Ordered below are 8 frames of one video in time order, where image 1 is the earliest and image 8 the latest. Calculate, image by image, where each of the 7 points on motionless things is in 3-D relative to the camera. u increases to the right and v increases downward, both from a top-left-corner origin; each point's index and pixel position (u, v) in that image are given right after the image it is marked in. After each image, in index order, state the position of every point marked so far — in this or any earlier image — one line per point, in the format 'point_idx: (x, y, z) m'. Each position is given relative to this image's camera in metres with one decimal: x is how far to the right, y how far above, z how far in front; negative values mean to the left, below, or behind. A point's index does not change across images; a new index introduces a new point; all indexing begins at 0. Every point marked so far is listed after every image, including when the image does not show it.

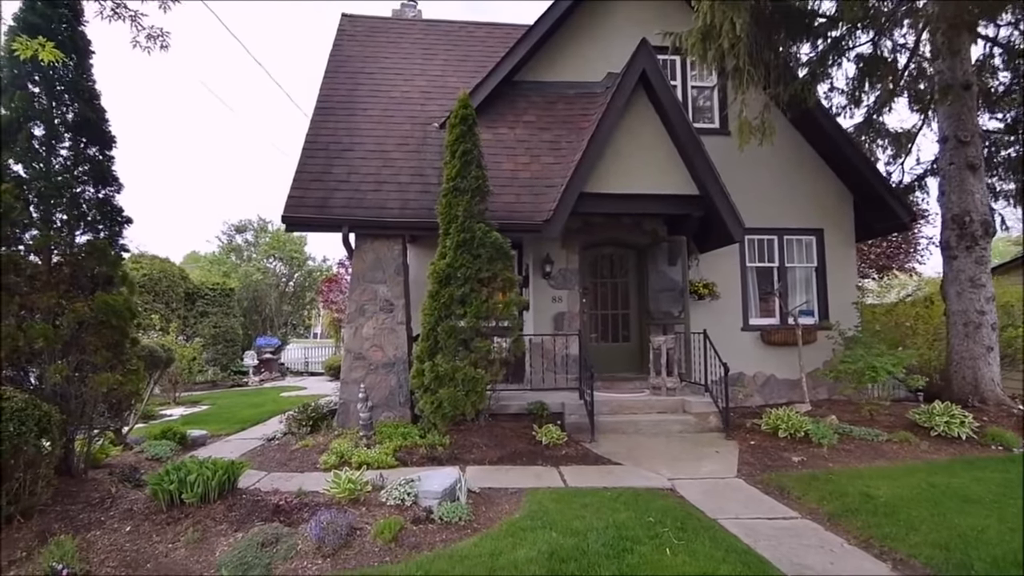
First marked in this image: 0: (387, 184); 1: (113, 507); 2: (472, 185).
0: (-1.9, +1.6, +7.9) m
1: (-3.4, -1.9, +4.5) m
2: (-0.5, +1.4, +6.9) m
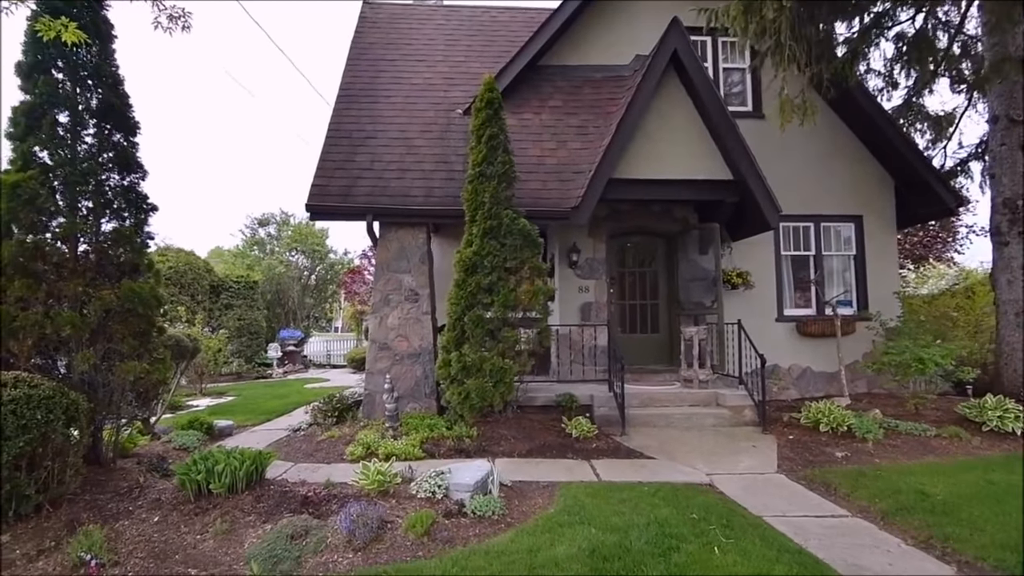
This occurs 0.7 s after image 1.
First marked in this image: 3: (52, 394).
0: (-1.5, +1.7, +7.7) m
1: (-3.1, -1.8, +4.4) m
2: (-0.2, +1.5, +6.7) m
3: (-3.5, -0.8, +4.0) m
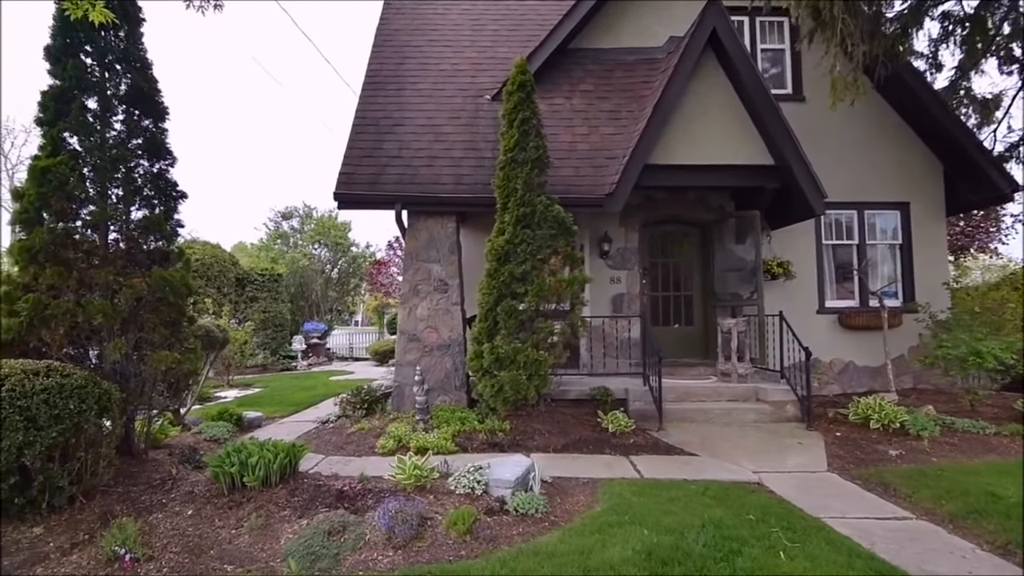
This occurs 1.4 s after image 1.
0: (-1.0, +1.9, +7.5) m
1: (-2.8, -1.7, +4.3) m
2: (+0.2, +1.6, +6.4) m
3: (-3.2, -0.7, +3.9) m
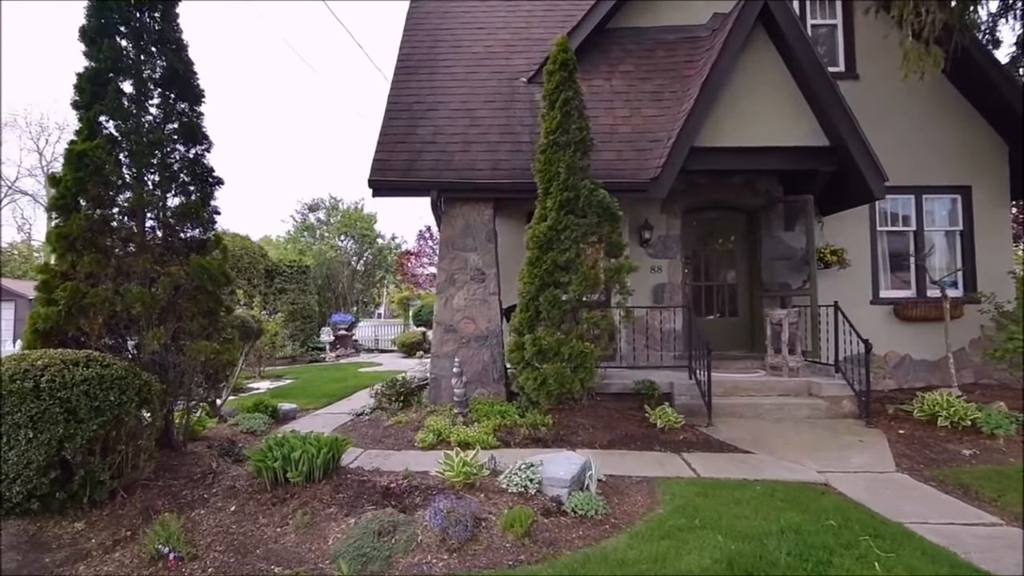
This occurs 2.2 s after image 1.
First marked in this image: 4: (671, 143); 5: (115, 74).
0: (-0.5, +2.0, +7.3) m
1: (-2.4, -1.6, +4.1) m
2: (+0.7, +1.8, +6.1) m
3: (-2.8, -0.6, +3.7) m
4: (+2.1, +1.9, +6.8) m
5: (-3.5, +1.9, +4.7) m
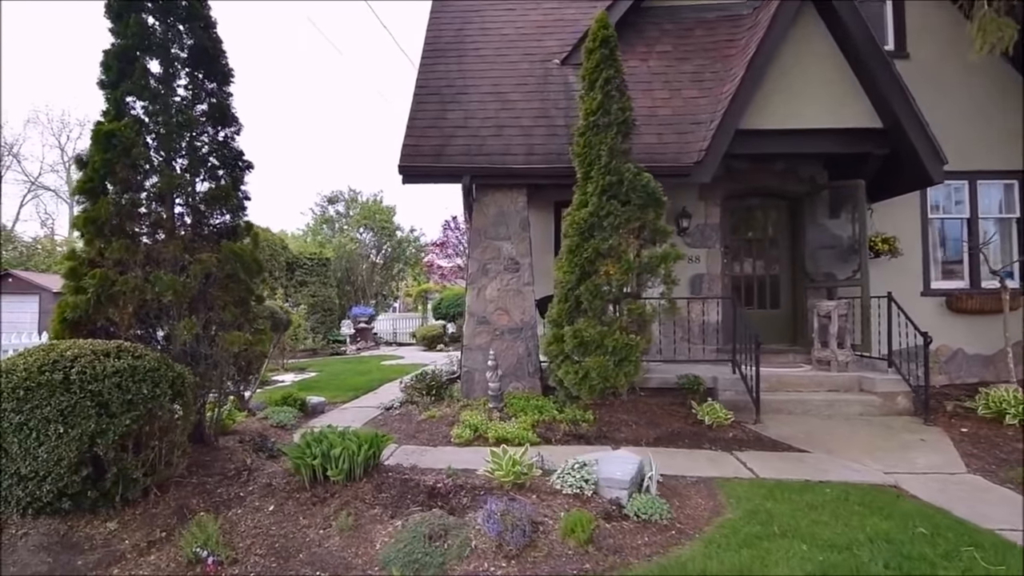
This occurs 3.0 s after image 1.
0: (0.0, +2.1, +7.0) m
1: (-2.0, -1.5, +3.9) m
2: (+1.2, +1.9, +5.8) m
3: (-2.4, -0.5, +3.5) m
4: (+2.5, +2.0, +6.5) m
5: (-3.1, +2.0, +4.4) m
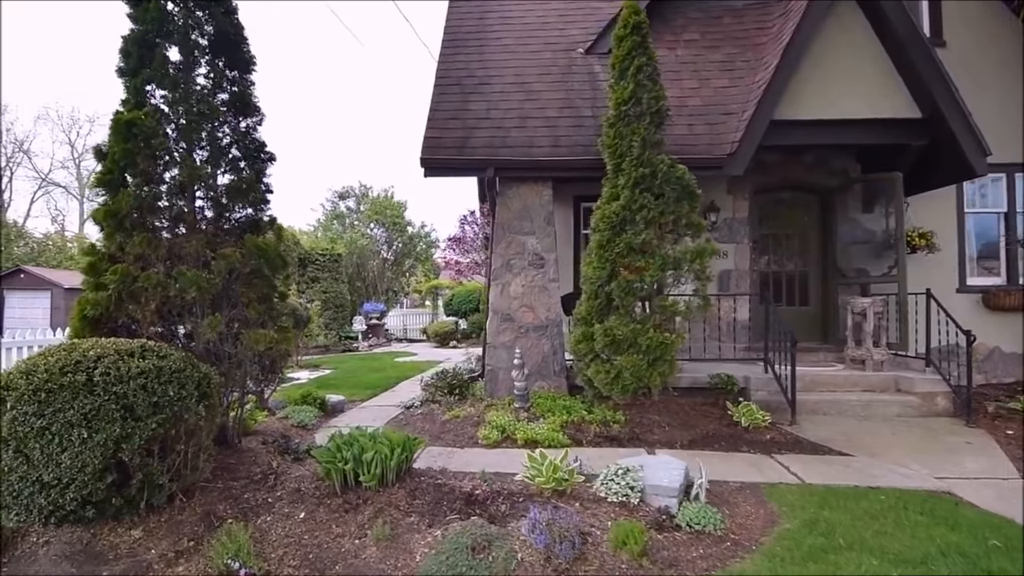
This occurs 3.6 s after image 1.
0: (+0.3, +2.2, +6.7) m
1: (-1.7, -1.4, +3.8) m
2: (+1.5, +1.9, +5.6) m
3: (-2.1, -0.5, +3.3) m
4: (+2.8, +2.1, +6.3) m
5: (-2.9, +2.0, +4.3) m
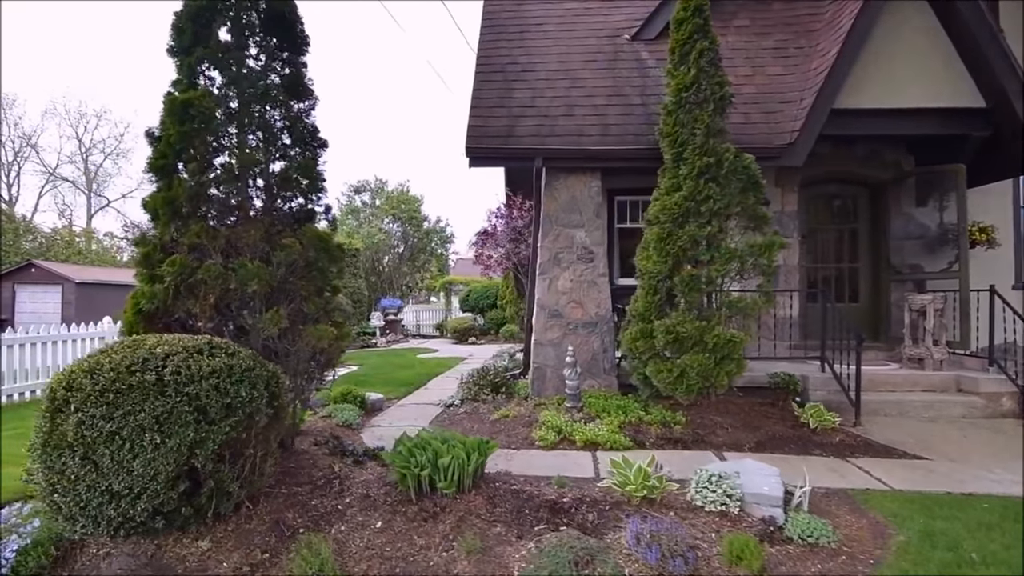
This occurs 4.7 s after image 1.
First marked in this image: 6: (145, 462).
0: (+0.8, +2.2, +6.5) m
1: (-1.1, -1.4, +3.5) m
2: (+2.1, +2.0, +5.3) m
3: (-1.6, -0.5, +3.1) m
4: (+3.4, +2.1, +6.0) m
5: (-2.3, +2.1, +4.0) m
6: (-1.9, -0.9, +2.7) m
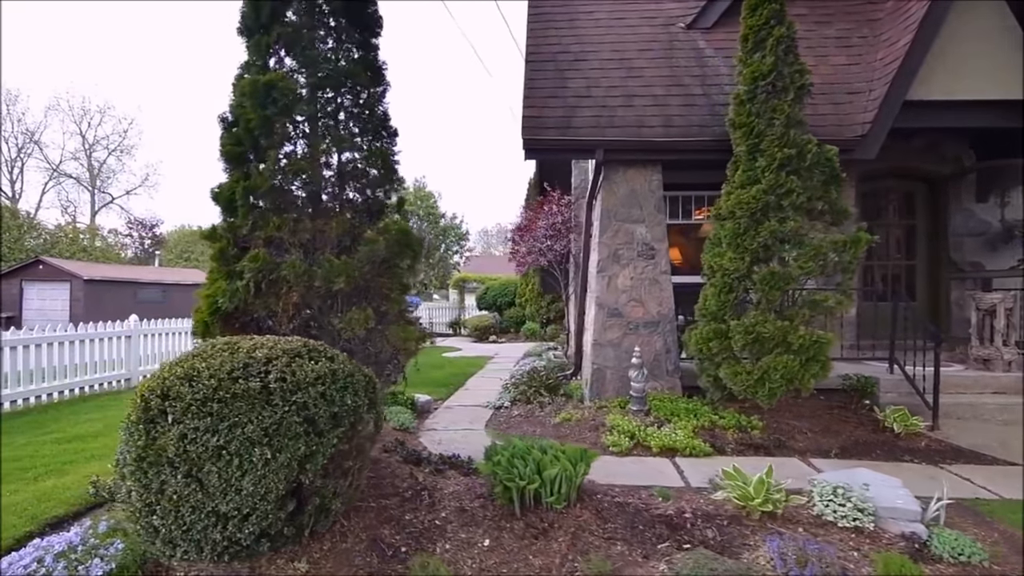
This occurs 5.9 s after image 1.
0: (+1.5, +2.3, +6.2) m
1: (-0.5, -1.4, +3.3) m
2: (+2.7, +2.0, +5.1) m
3: (-0.9, -0.4, +2.9) m
4: (+4.1, +2.1, +5.7) m
5: (-1.6, +2.1, +3.7) m
6: (-1.3, -0.9, +2.5) m
